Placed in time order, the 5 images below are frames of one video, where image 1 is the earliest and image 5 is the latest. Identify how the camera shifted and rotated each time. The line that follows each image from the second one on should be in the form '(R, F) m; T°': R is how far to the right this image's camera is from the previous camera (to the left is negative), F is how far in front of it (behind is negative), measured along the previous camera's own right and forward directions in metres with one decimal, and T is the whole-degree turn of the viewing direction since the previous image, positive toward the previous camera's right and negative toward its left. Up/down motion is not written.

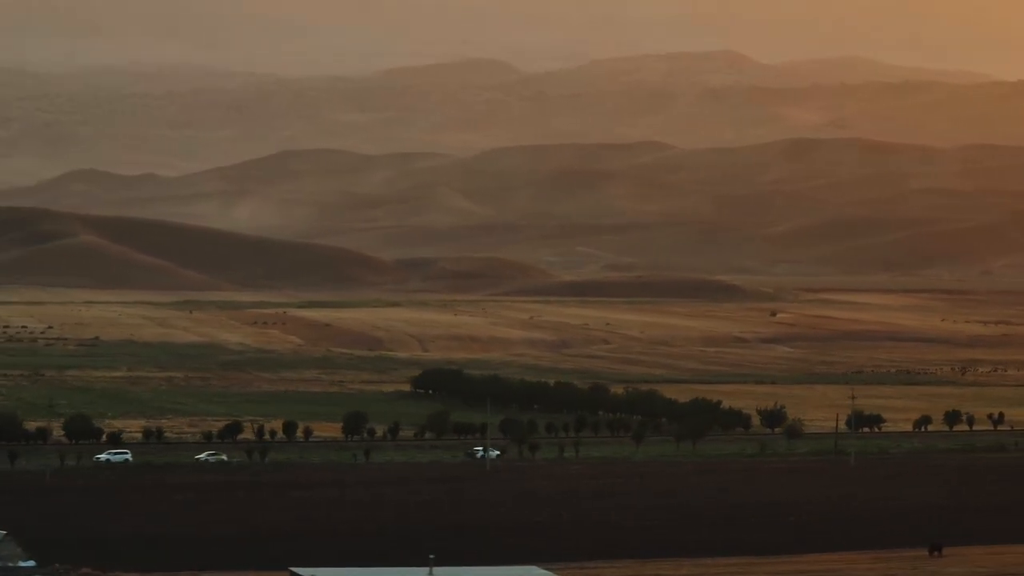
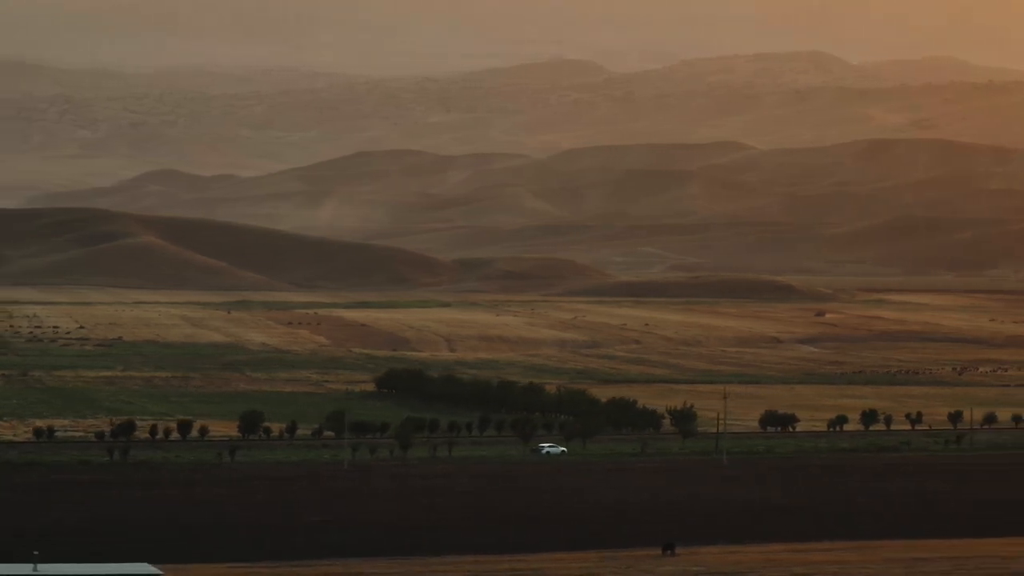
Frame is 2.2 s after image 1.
(+1.4, 0.0) m; -2°
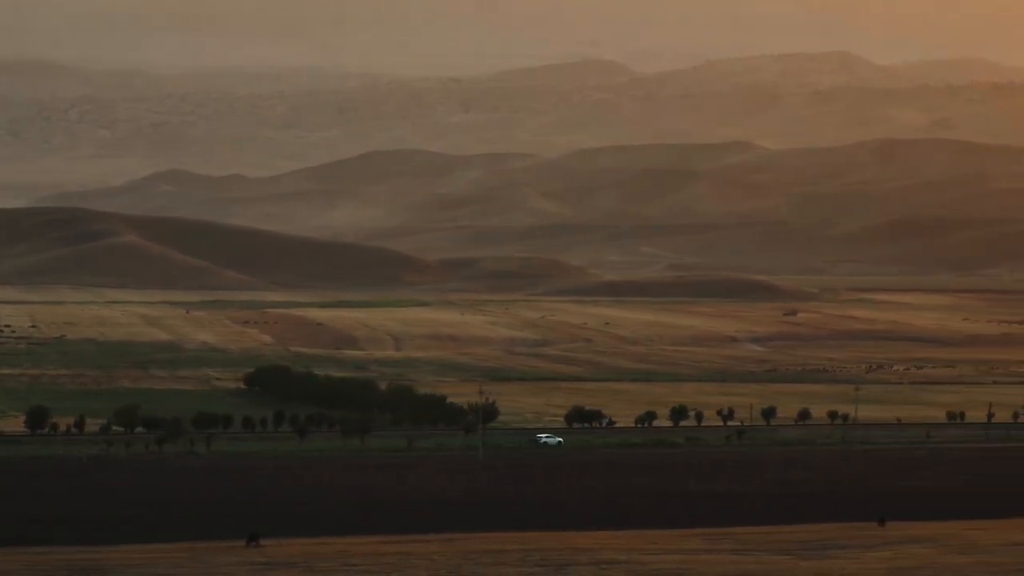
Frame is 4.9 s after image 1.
(+1.8, +0.1) m; 0°
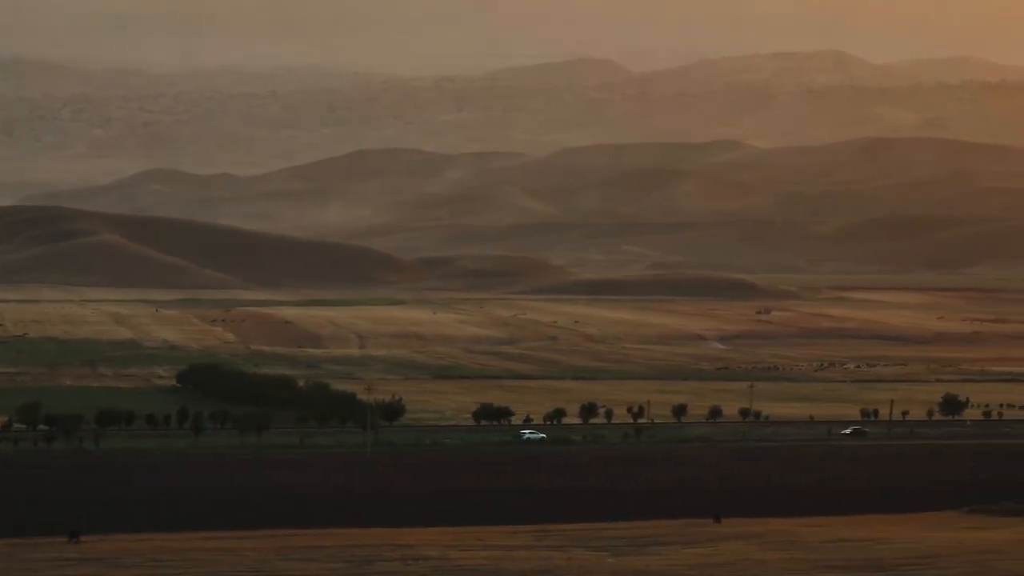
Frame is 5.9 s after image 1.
(+0.7, 0.0) m; 0°
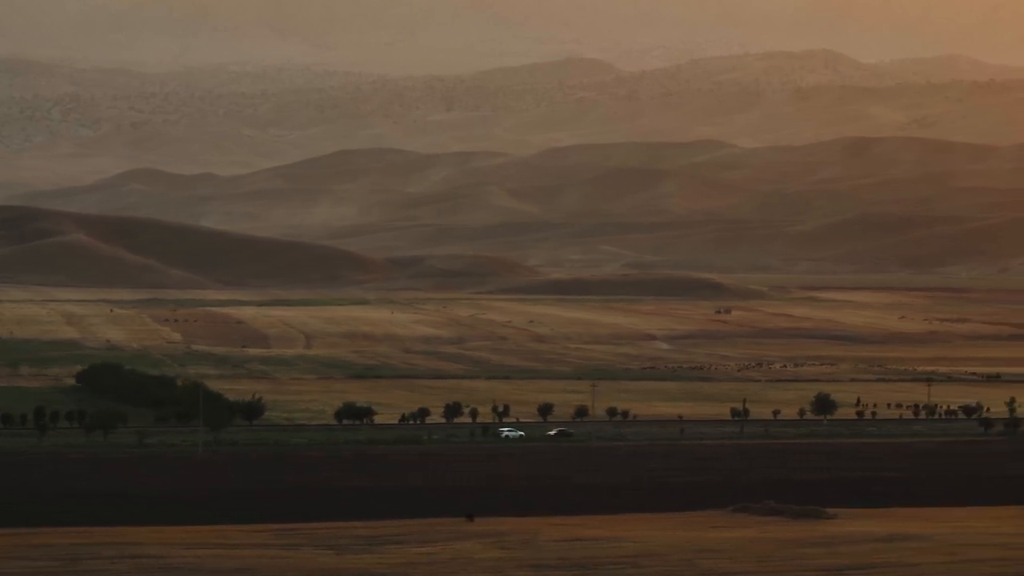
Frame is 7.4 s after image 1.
(+1.0, -0.1) m; +1°
